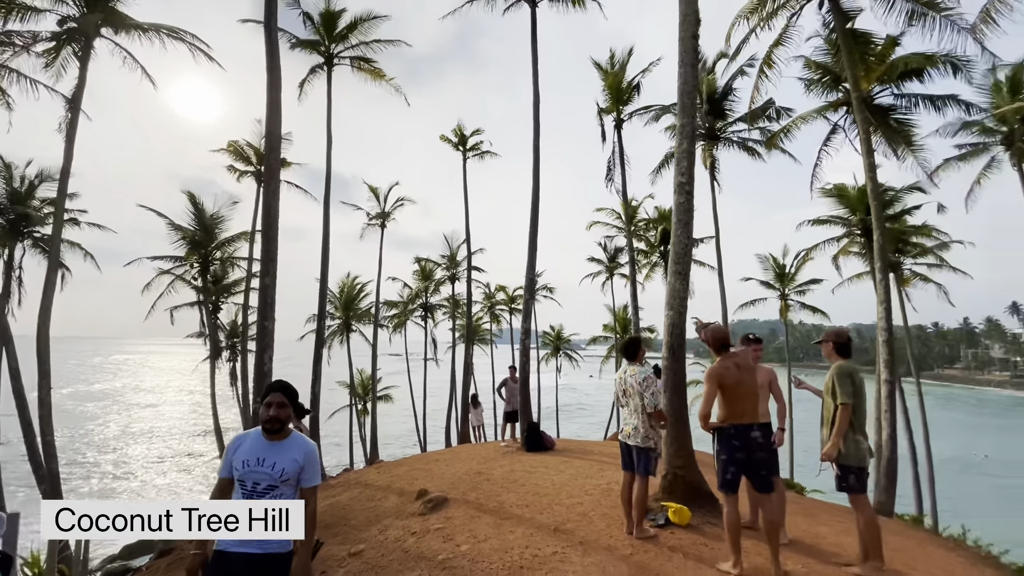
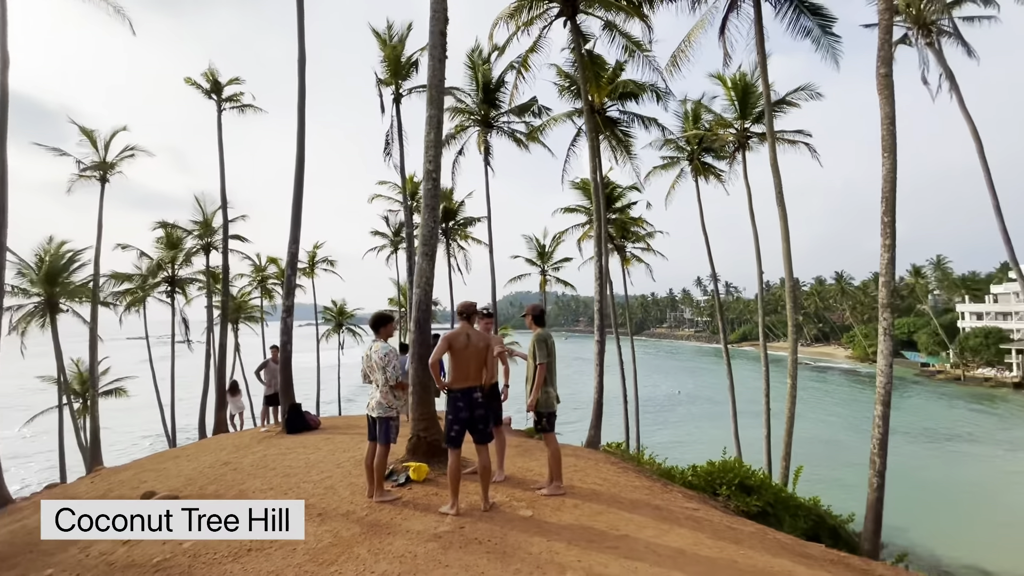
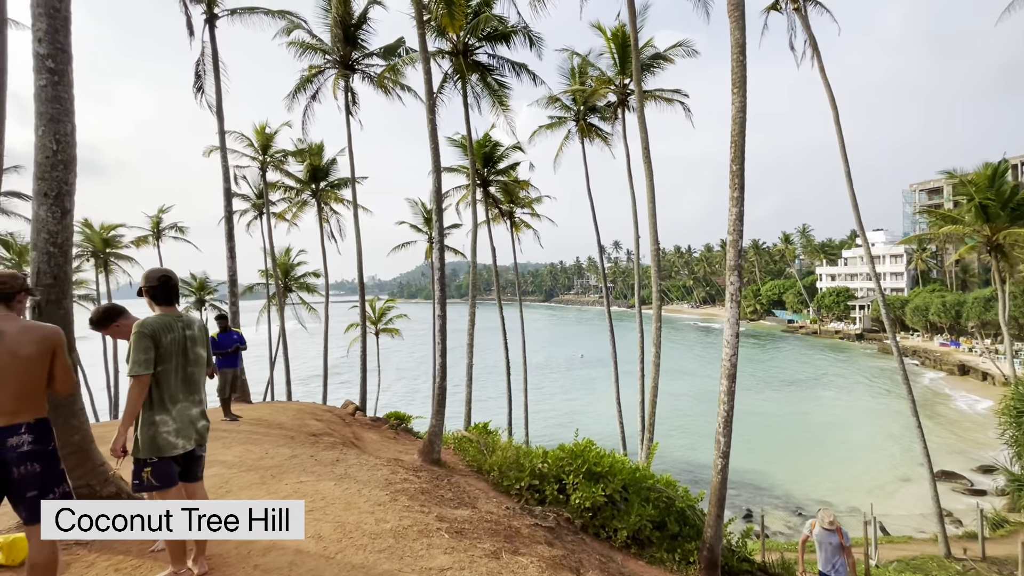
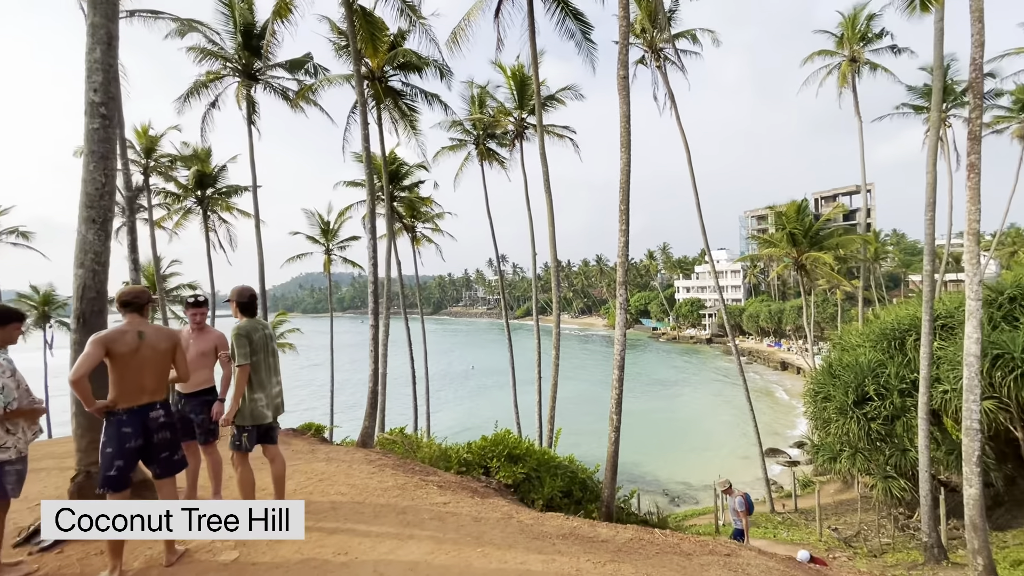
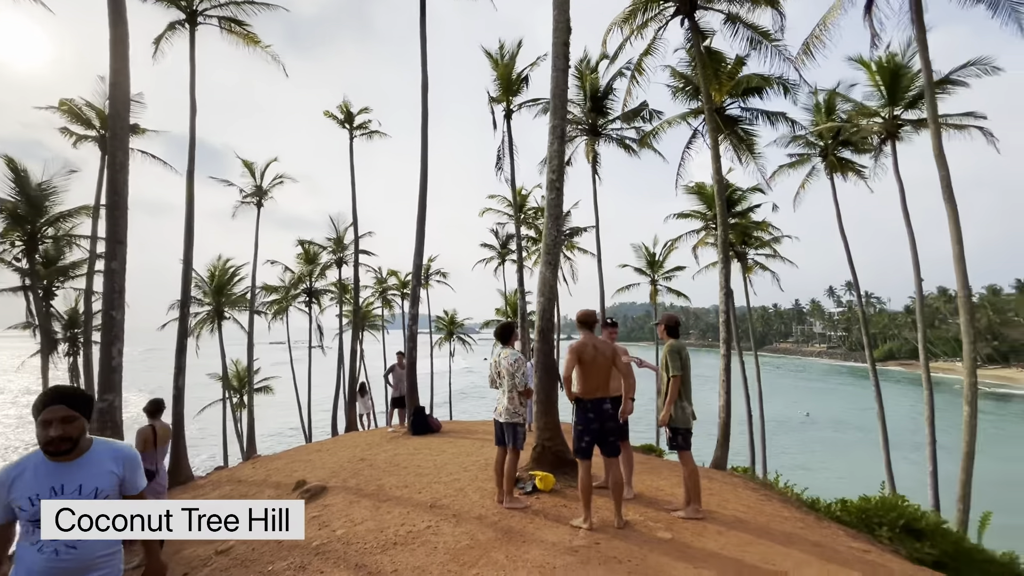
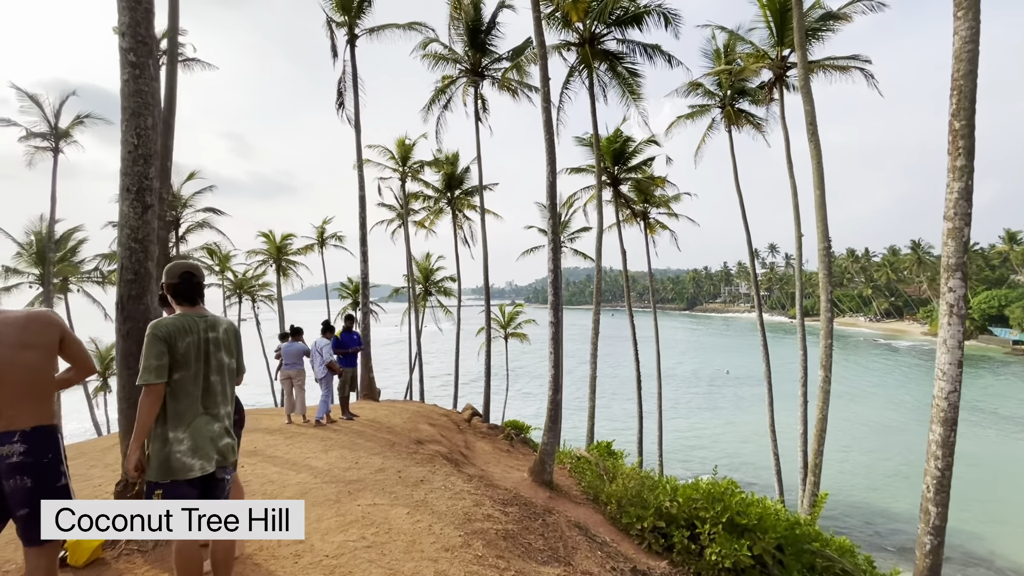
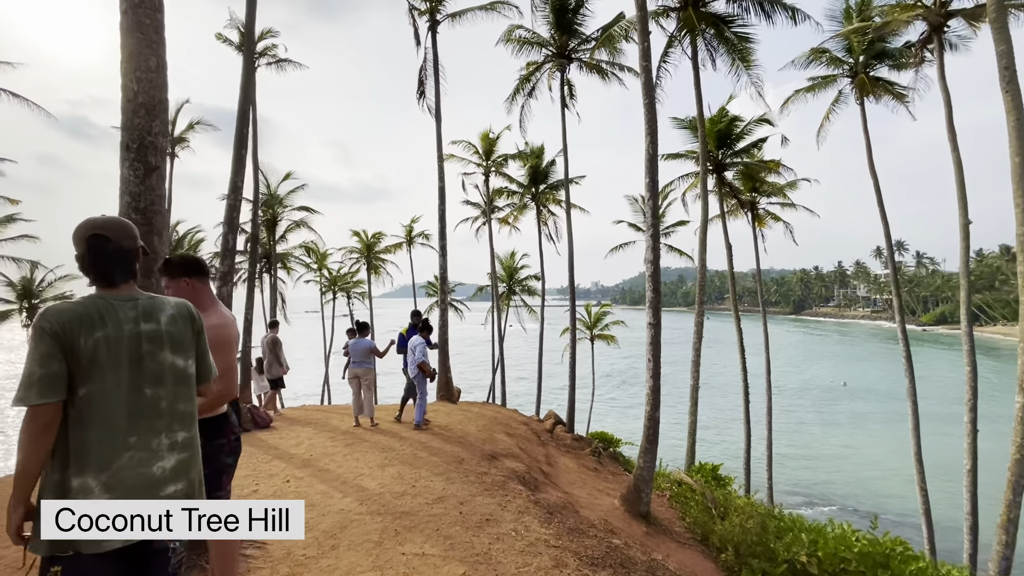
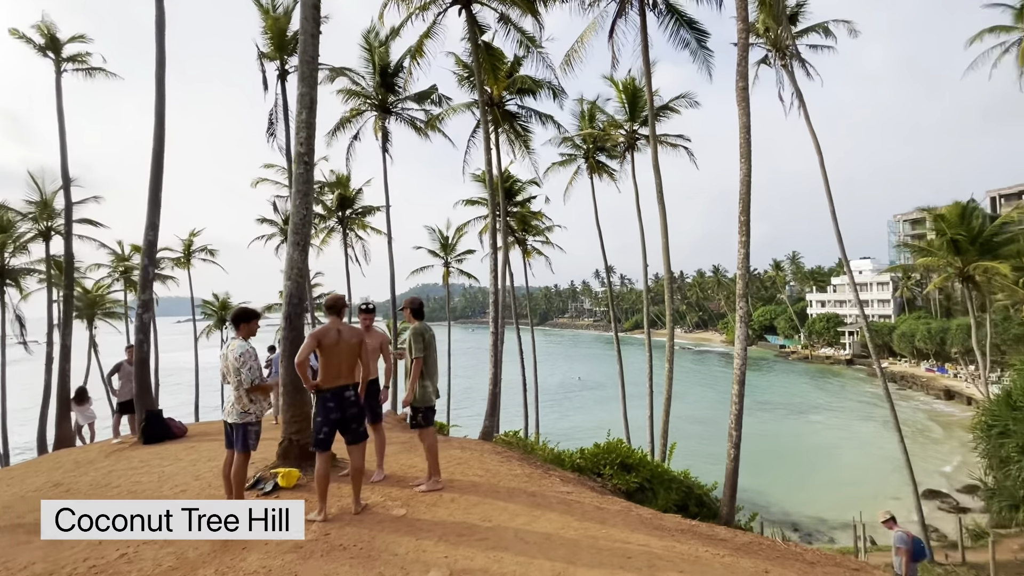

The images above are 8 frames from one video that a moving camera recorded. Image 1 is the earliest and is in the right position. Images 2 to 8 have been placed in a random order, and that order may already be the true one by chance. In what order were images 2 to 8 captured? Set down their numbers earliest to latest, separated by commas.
5, 2, 8, 4, 3, 6, 7
